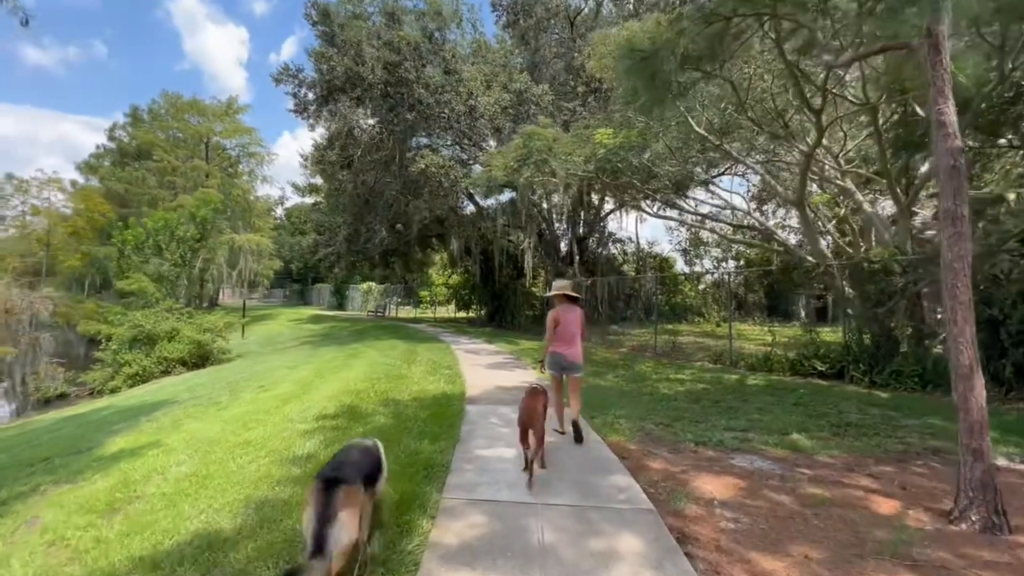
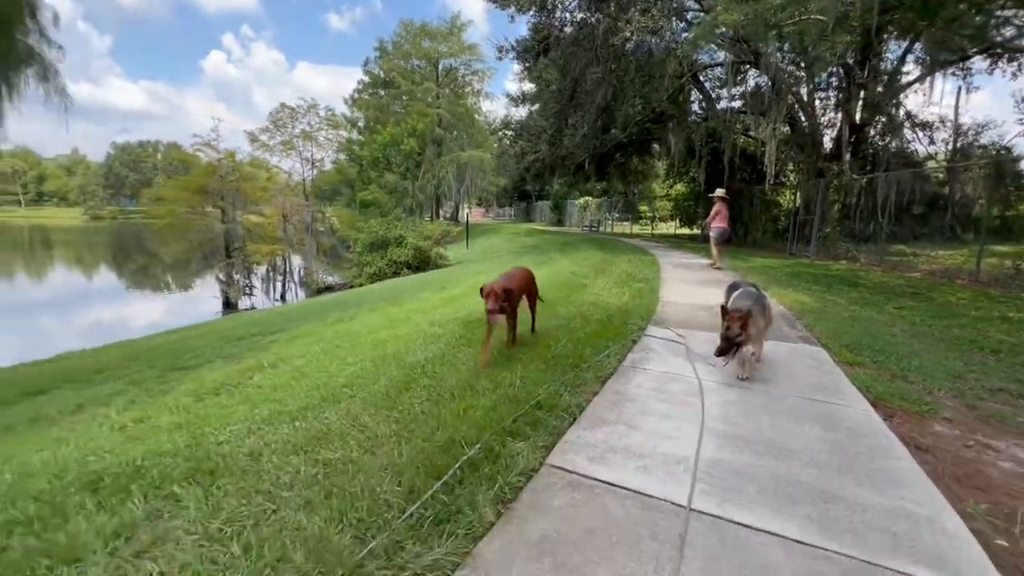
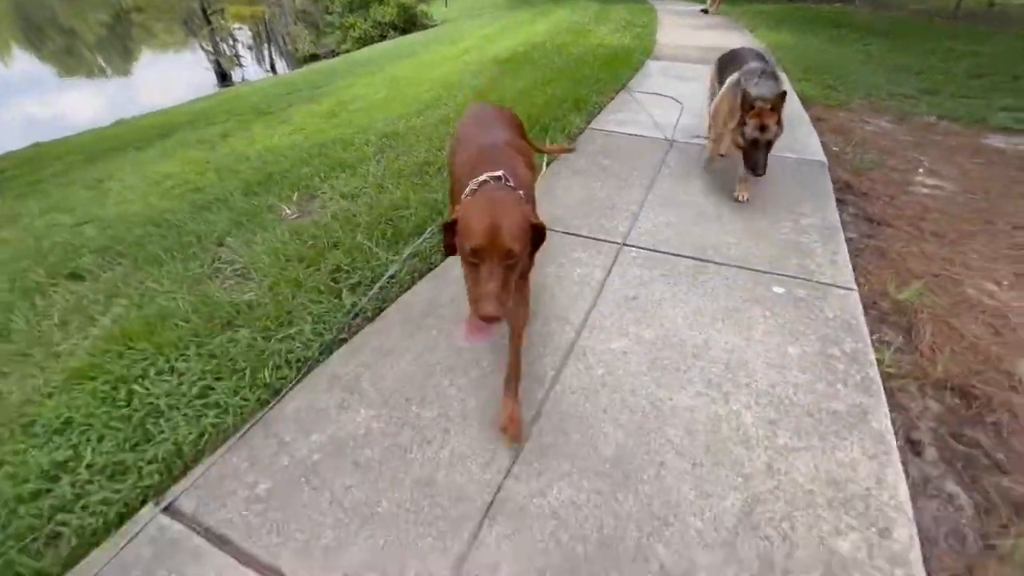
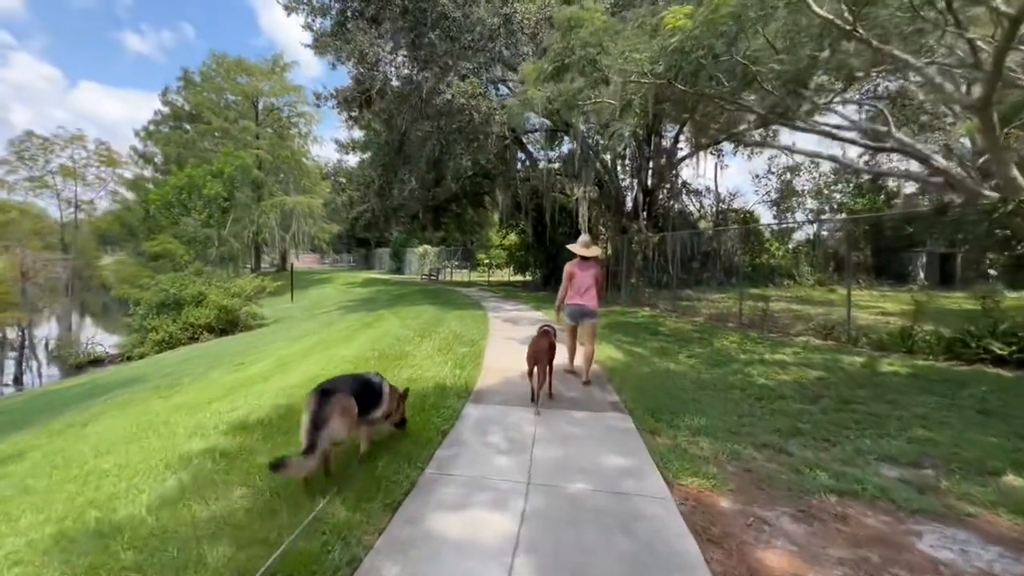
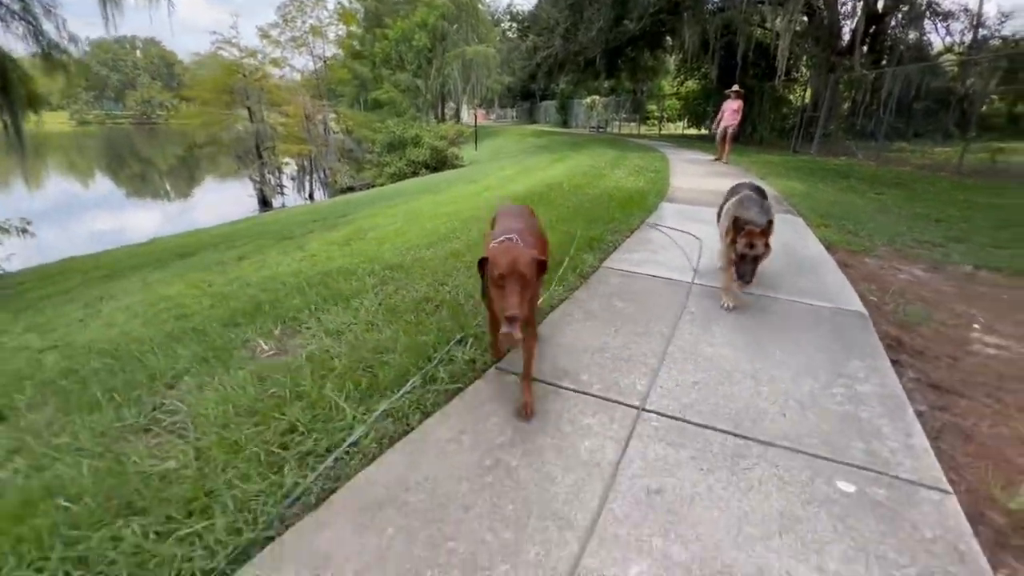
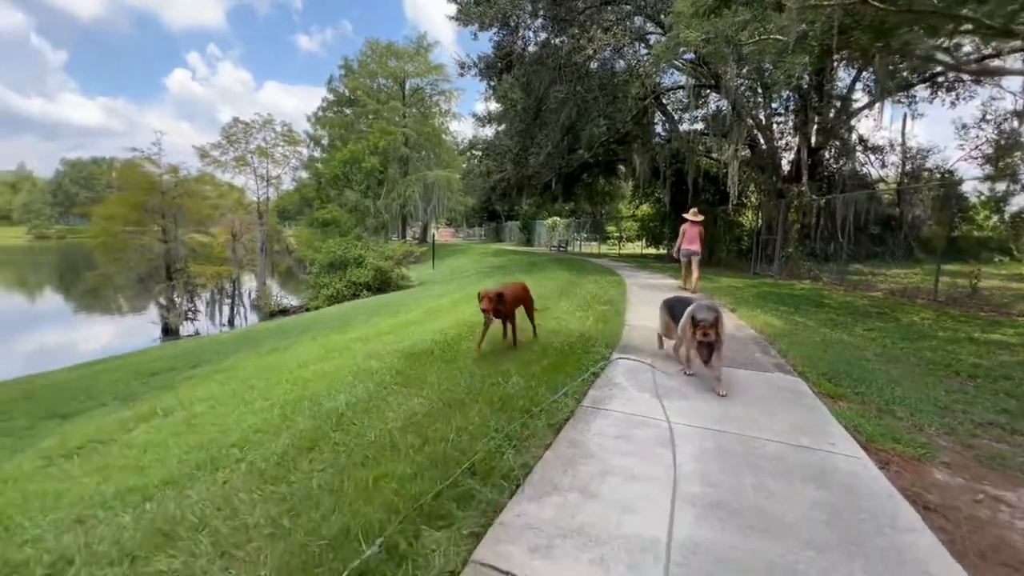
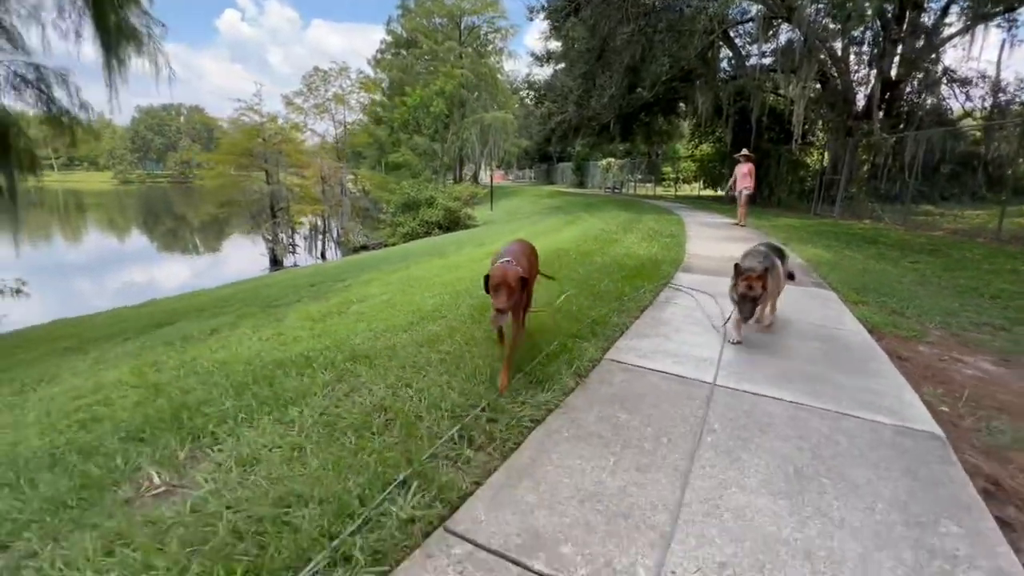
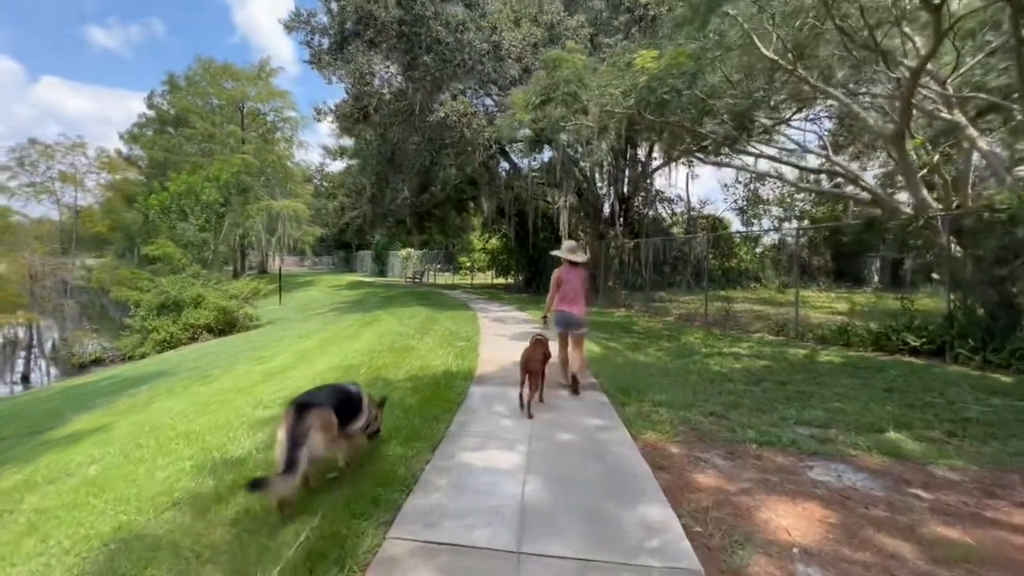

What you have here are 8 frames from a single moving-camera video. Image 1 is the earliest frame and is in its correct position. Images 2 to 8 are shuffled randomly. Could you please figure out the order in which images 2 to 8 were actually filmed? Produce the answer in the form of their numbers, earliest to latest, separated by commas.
8, 4, 6, 2, 7, 5, 3
